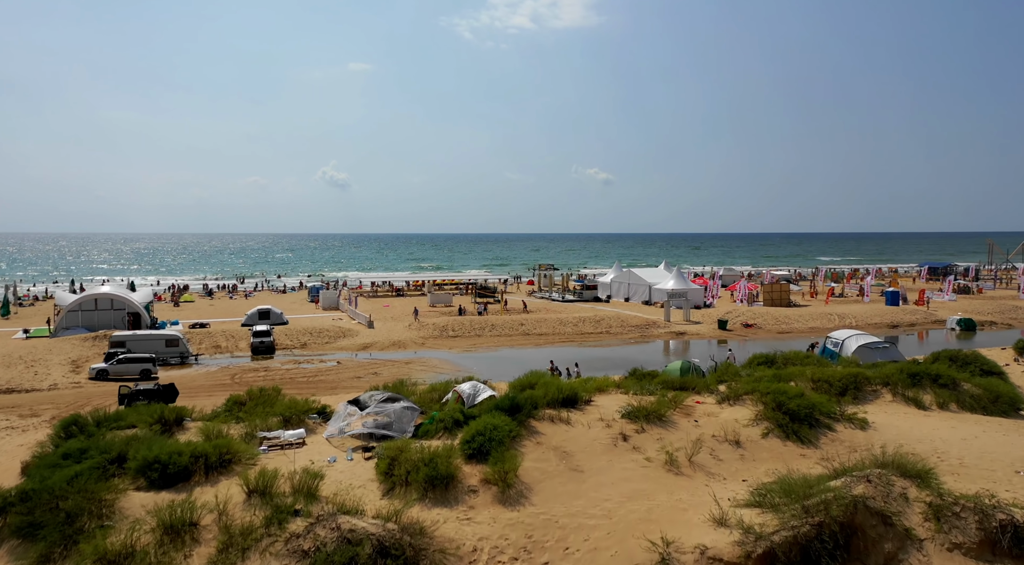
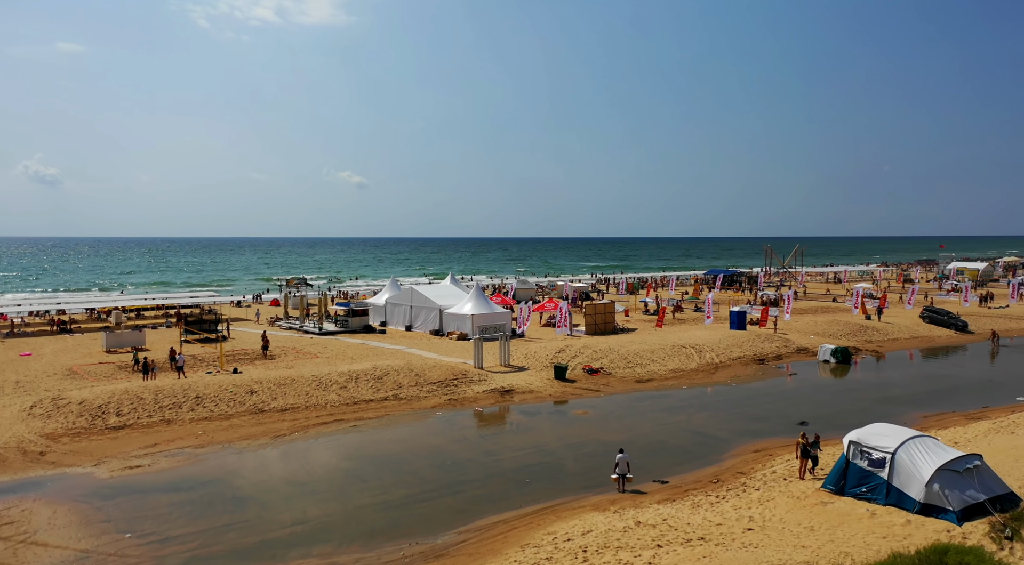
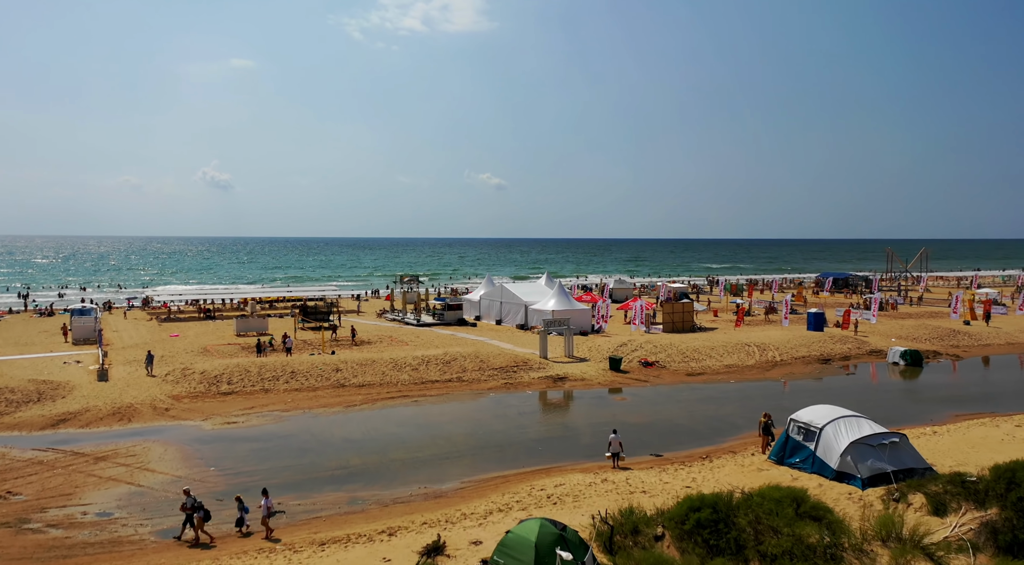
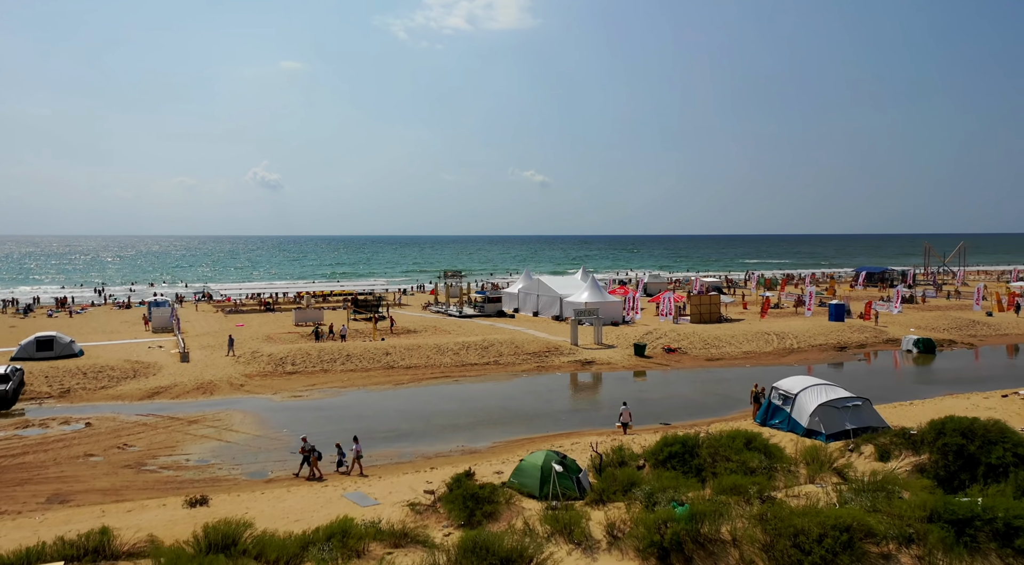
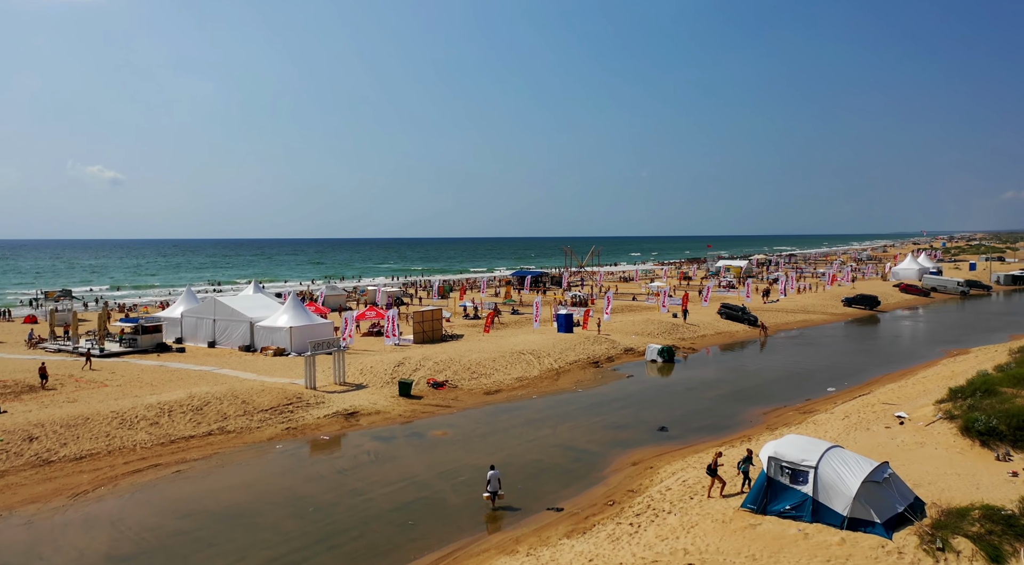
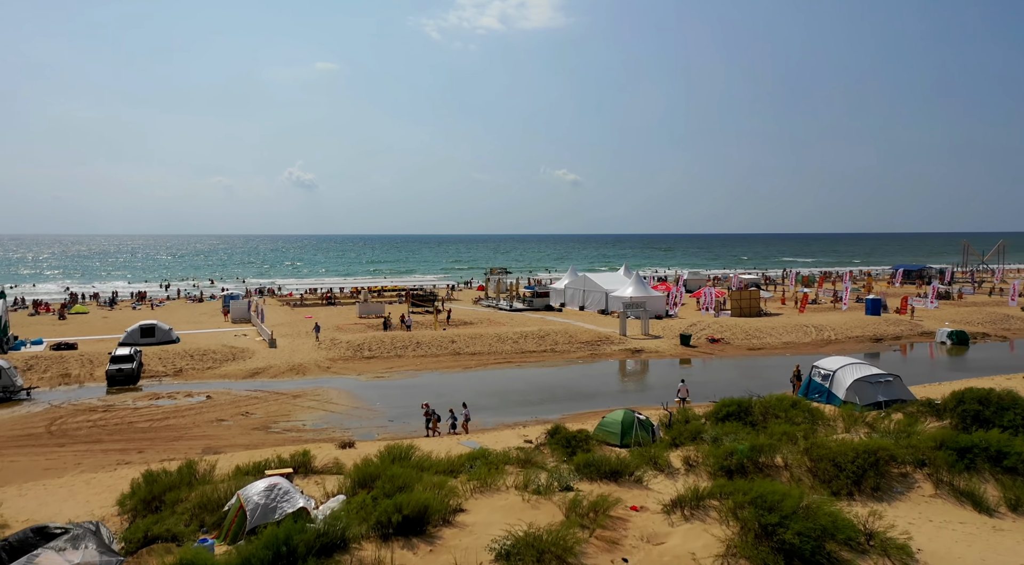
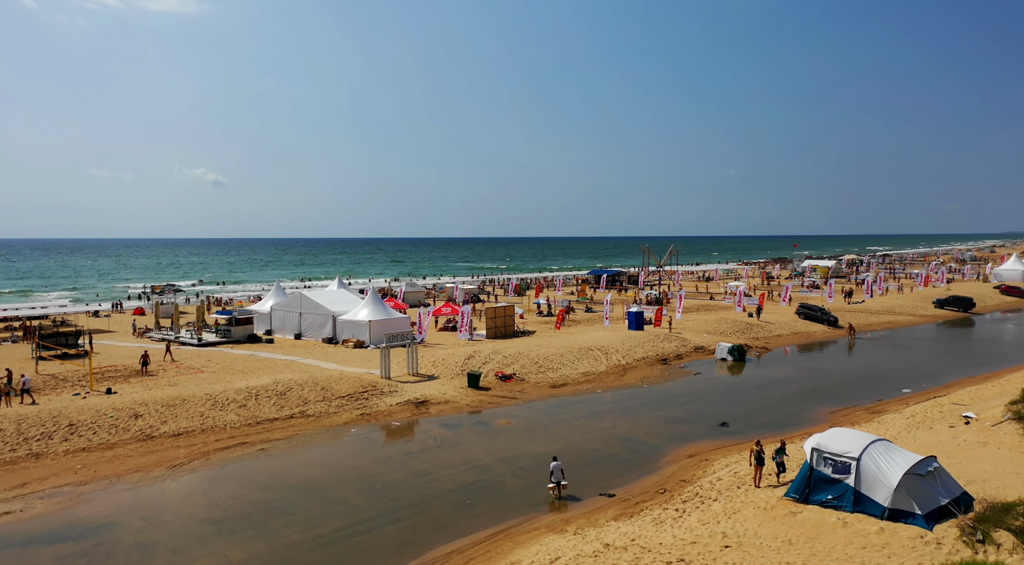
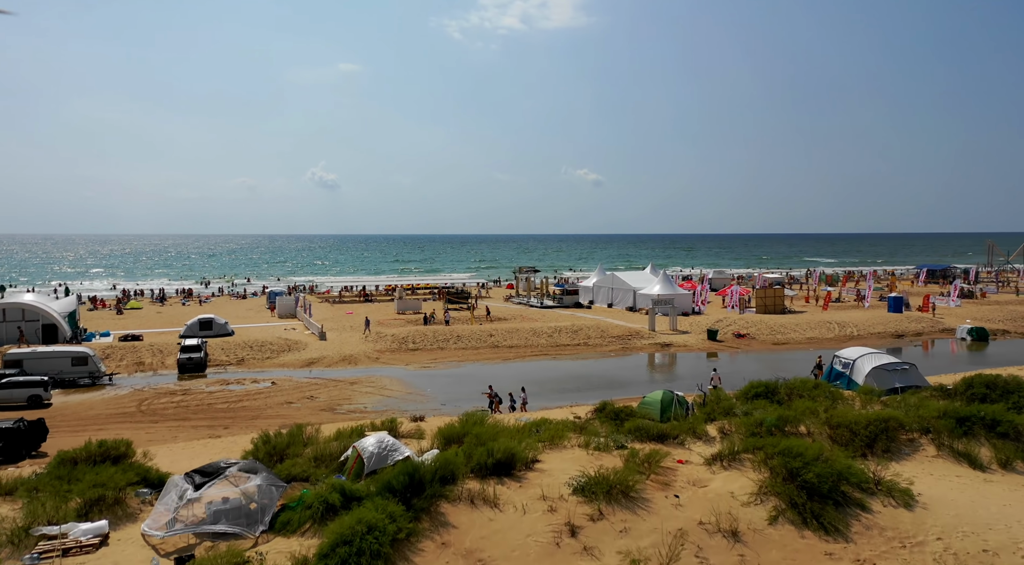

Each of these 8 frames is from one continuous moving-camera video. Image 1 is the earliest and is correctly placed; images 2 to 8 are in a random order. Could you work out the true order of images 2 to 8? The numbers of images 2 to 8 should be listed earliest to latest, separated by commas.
8, 6, 4, 3, 2, 7, 5
